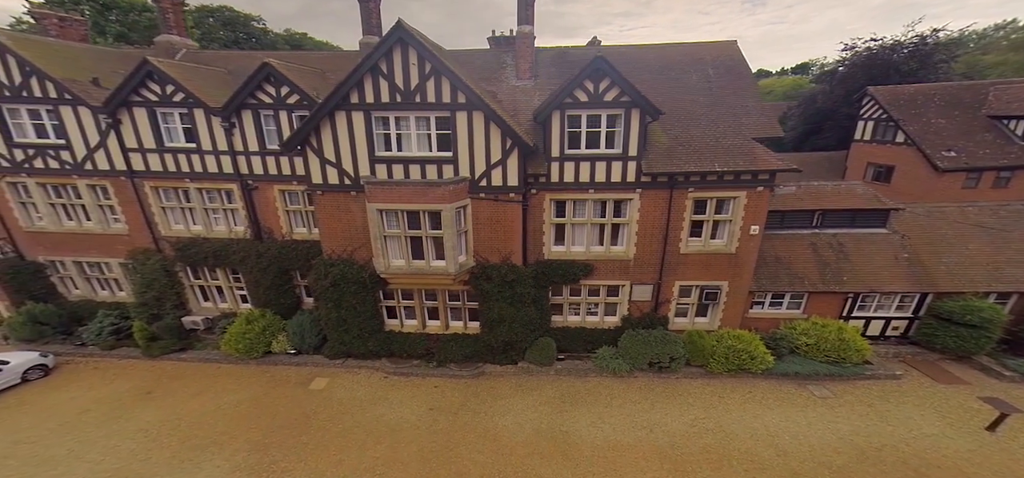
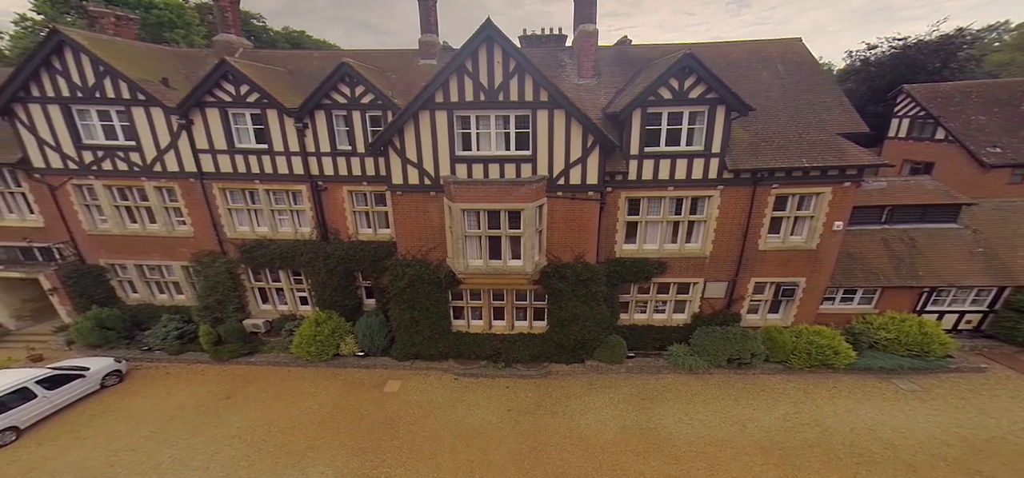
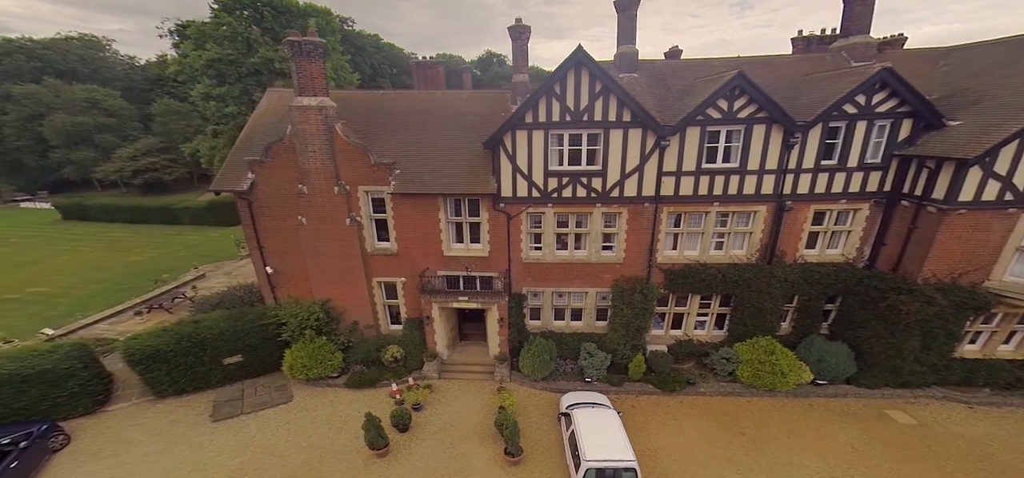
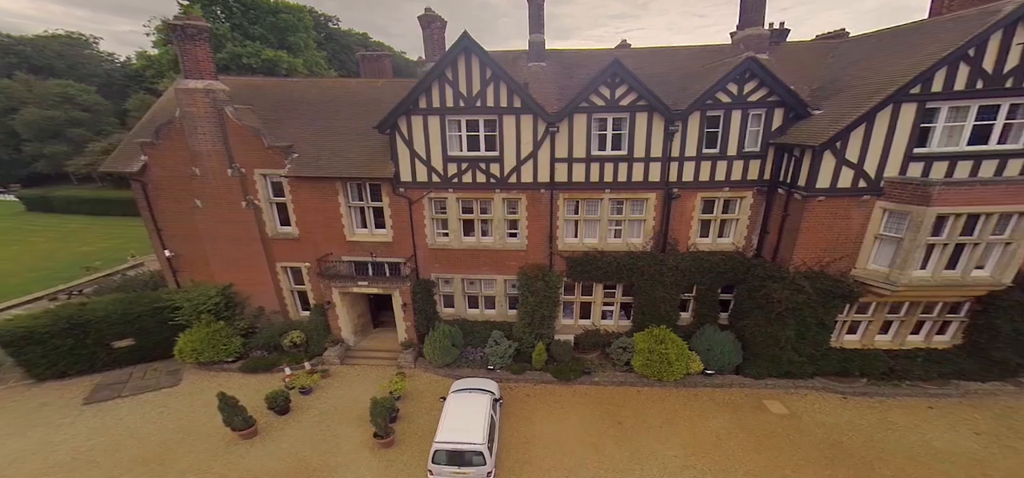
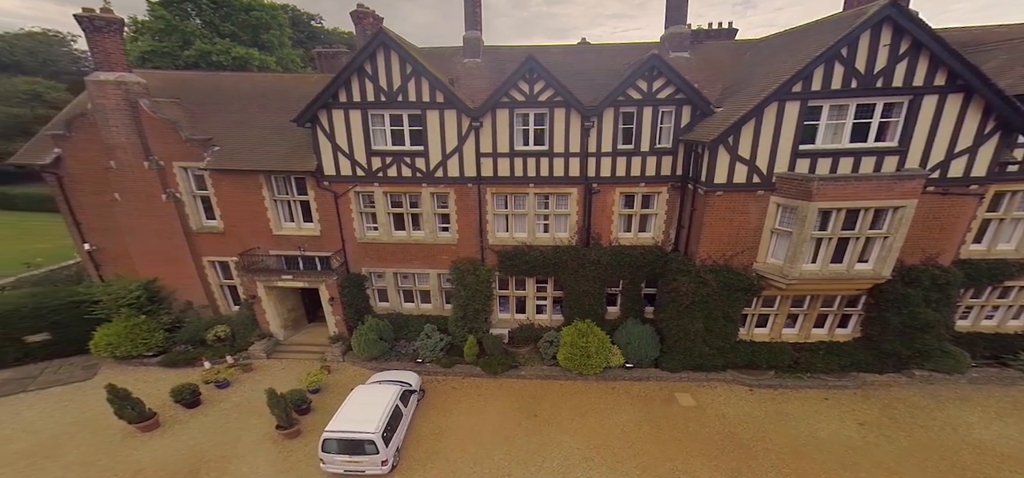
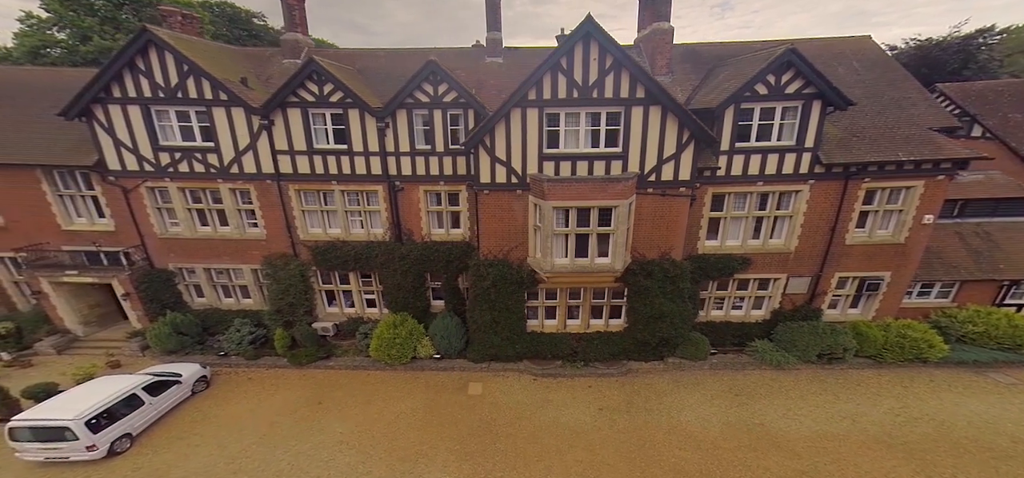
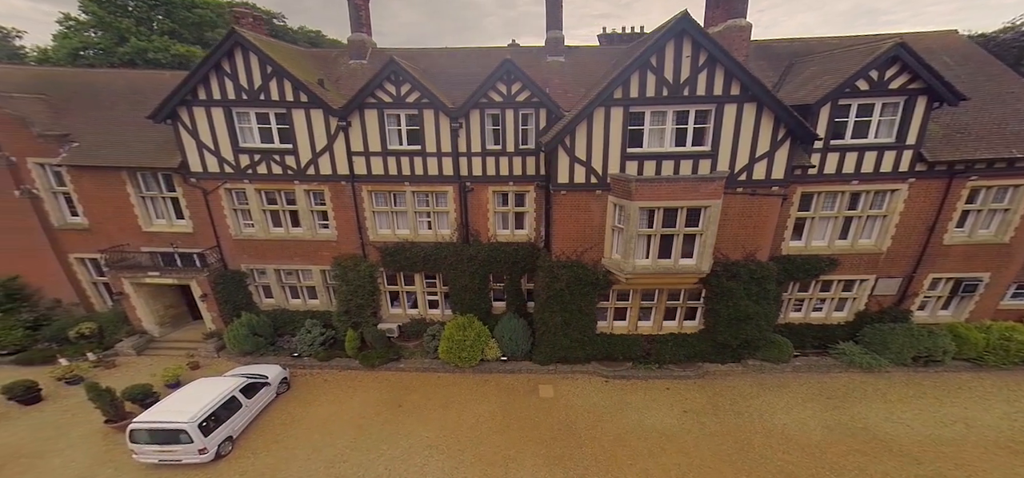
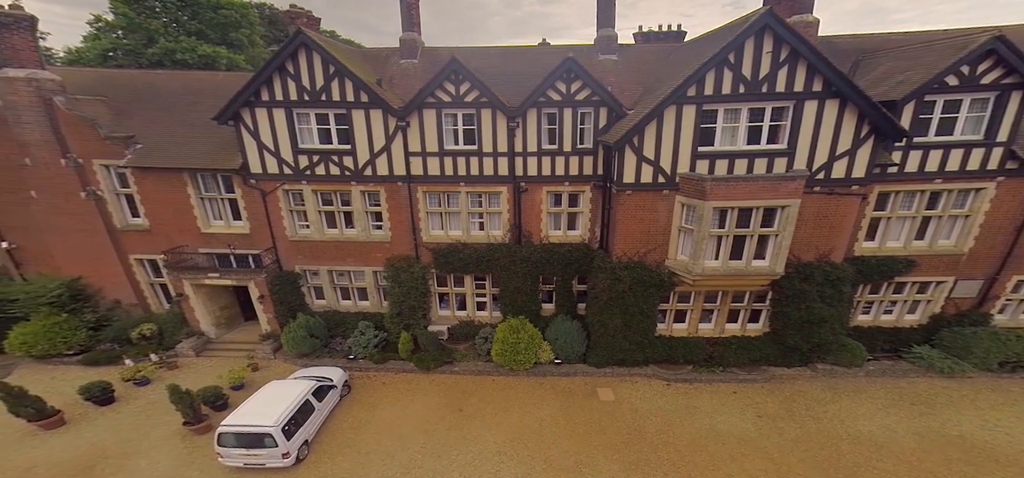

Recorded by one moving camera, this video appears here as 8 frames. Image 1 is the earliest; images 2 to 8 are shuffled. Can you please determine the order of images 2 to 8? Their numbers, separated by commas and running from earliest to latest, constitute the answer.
2, 6, 7, 8, 5, 4, 3
